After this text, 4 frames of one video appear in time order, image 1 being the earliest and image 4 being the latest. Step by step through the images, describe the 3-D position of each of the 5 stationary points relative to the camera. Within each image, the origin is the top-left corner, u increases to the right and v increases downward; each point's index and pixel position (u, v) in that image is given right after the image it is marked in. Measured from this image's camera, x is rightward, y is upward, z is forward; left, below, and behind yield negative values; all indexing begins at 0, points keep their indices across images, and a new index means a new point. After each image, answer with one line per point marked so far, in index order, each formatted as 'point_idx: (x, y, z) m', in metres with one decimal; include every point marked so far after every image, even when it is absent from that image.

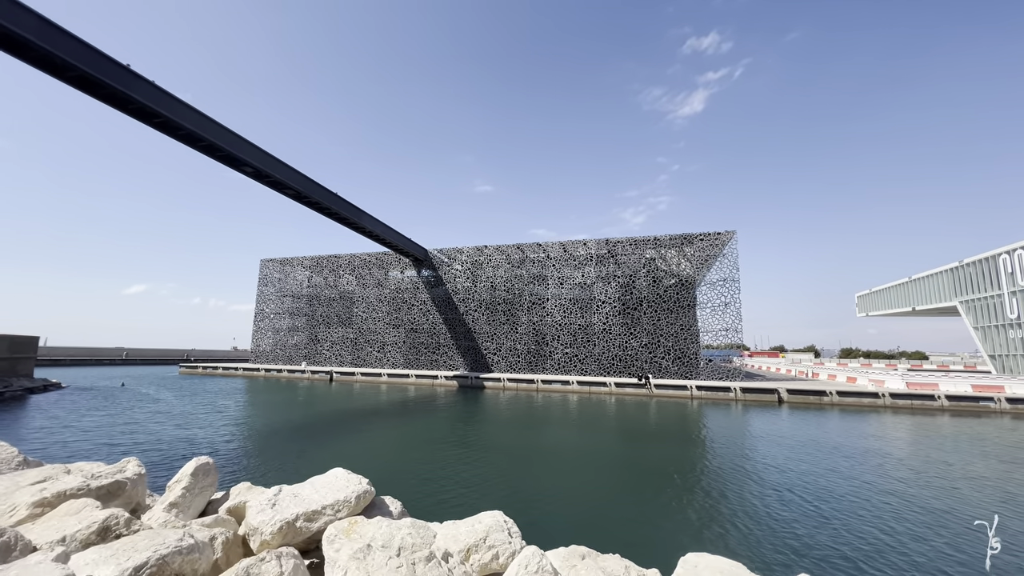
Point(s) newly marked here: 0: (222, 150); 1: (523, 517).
0: (-8.2, +3.9, +11.0) m
1: (+0.4, -4.6, +7.8) m
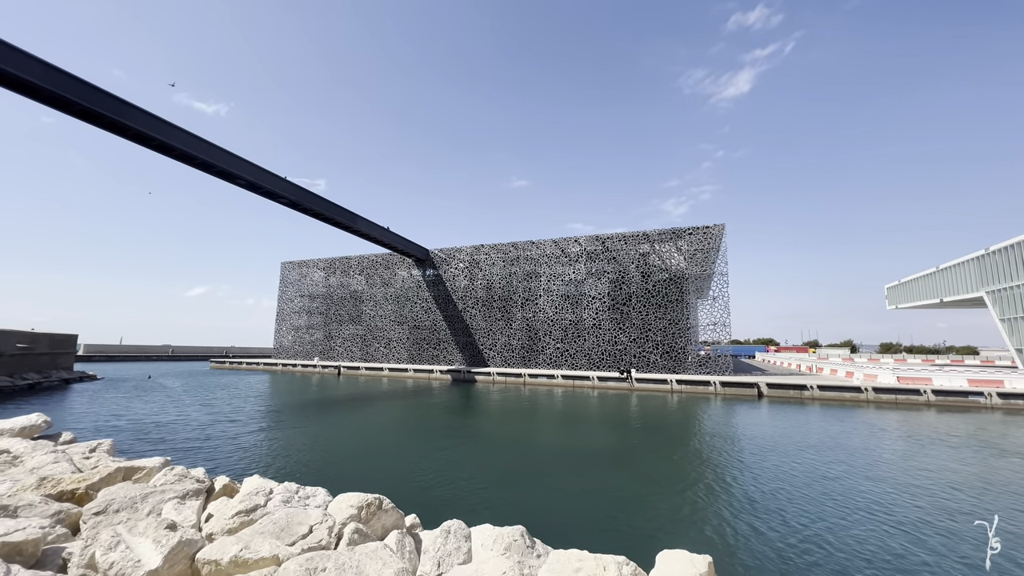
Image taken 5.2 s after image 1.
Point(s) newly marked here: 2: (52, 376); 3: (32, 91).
0: (-9.3, +3.8, +12.2) m
1: (-0.9, -4.6, +8.4) m
2: (-17.8, -3.4, +15.0) m
3: (-10.7, +4.4, +8.7) m
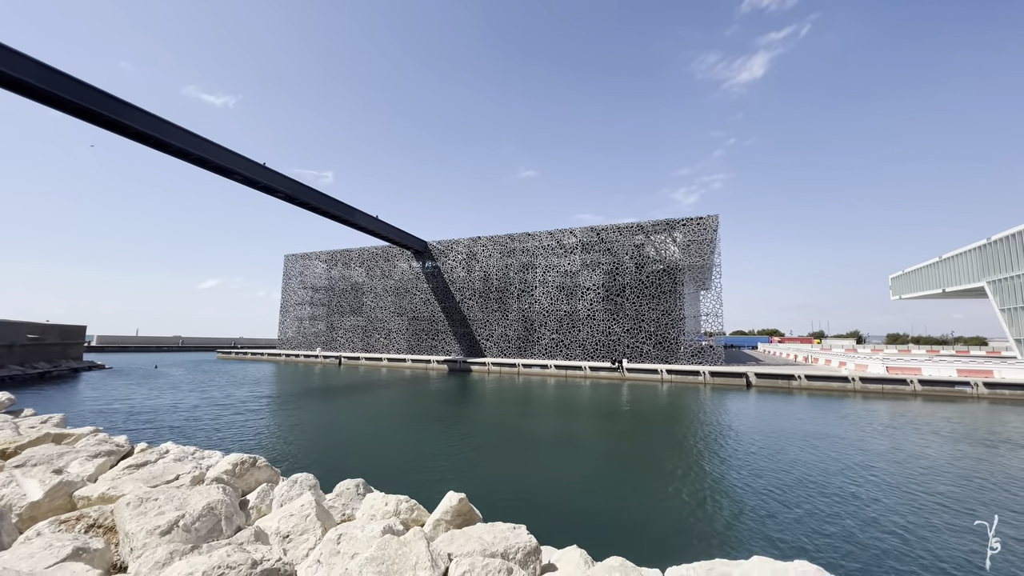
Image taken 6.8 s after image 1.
0: (-9.7, +4.1, +12.5) m
1: (-1.3, -4.4, +8.7) m
2: (-18.1, -3.1, +15.6) m
3: (-11.1, +4.5, +9.0) m
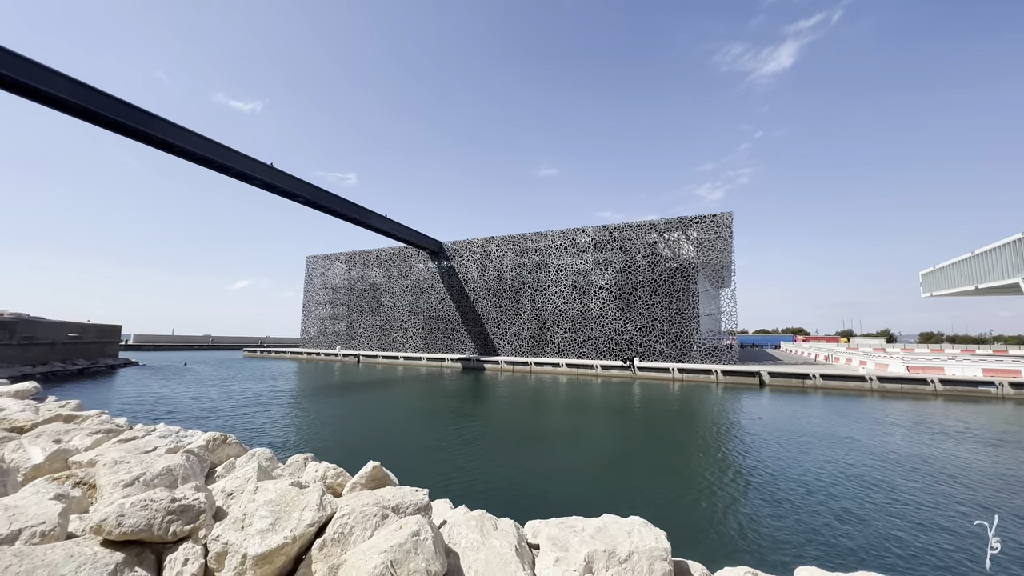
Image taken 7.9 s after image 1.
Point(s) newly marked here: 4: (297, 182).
0: (-9.4, +4.0, +13.1) m
1: (-1.2, -4.4, +9.0) m
2: (-17.7, -3.2, +16.7) m
3: (-11.1, +4.5, +9.7) m
4: (-8.5, +4.2, +15.1) m
